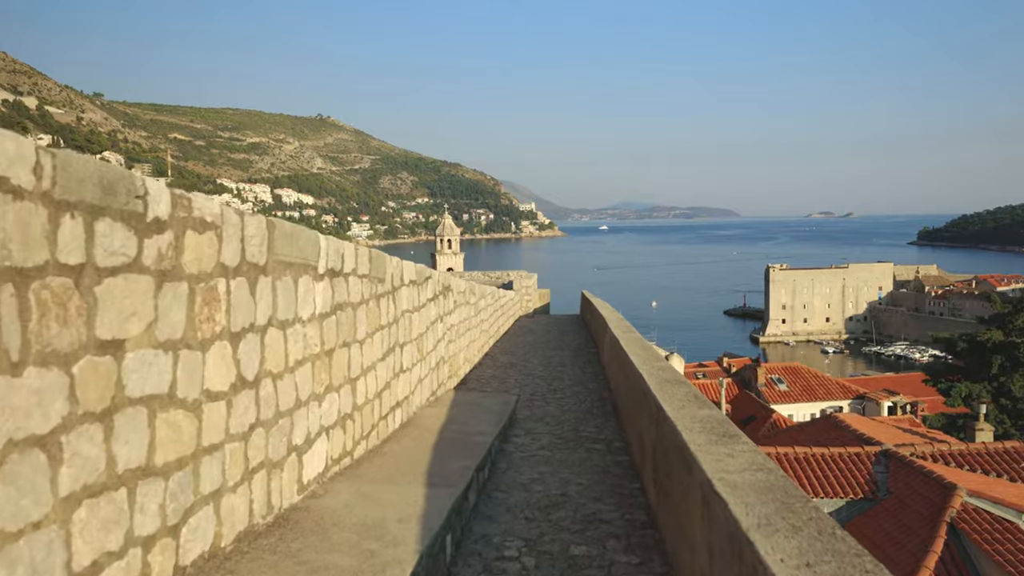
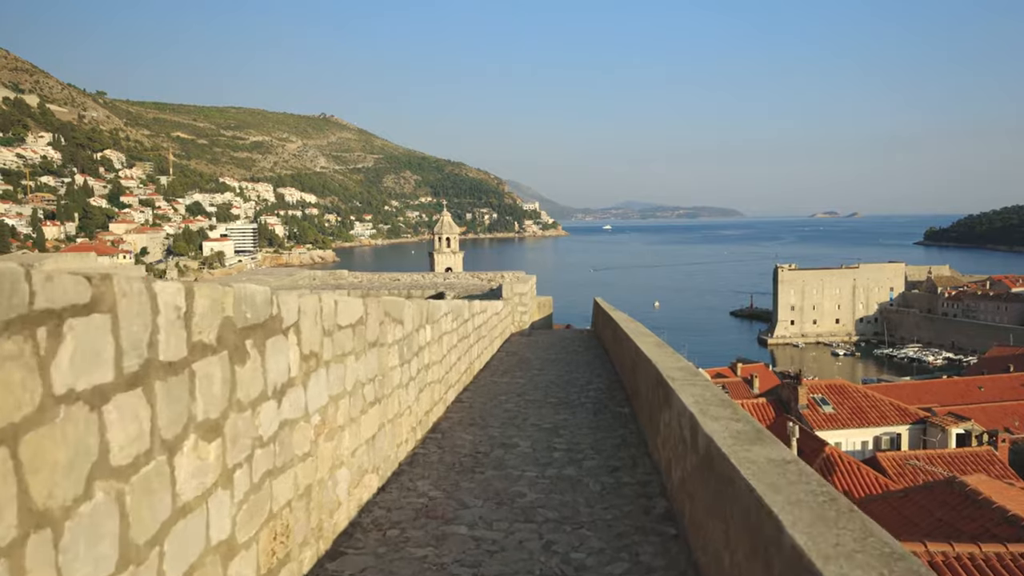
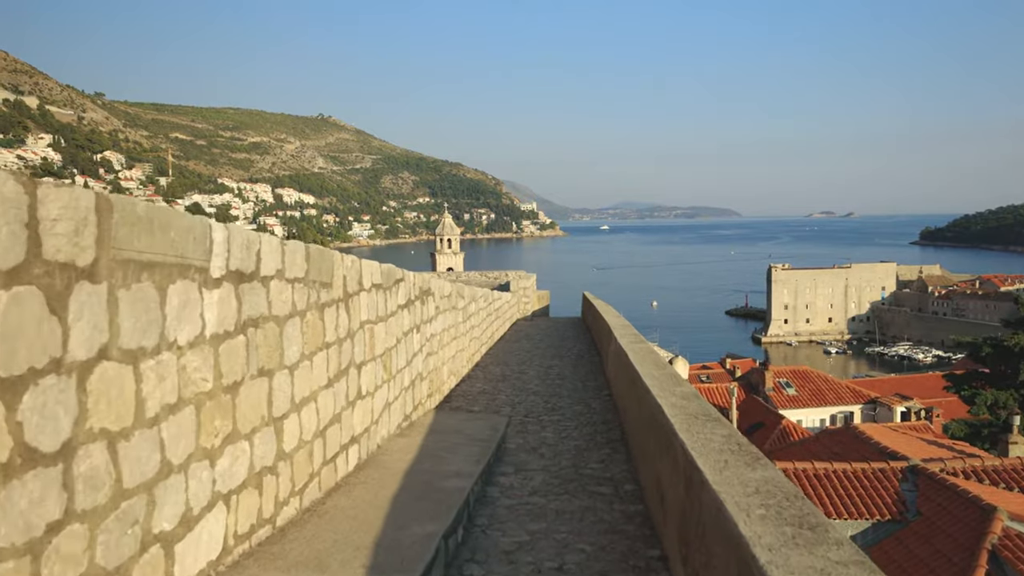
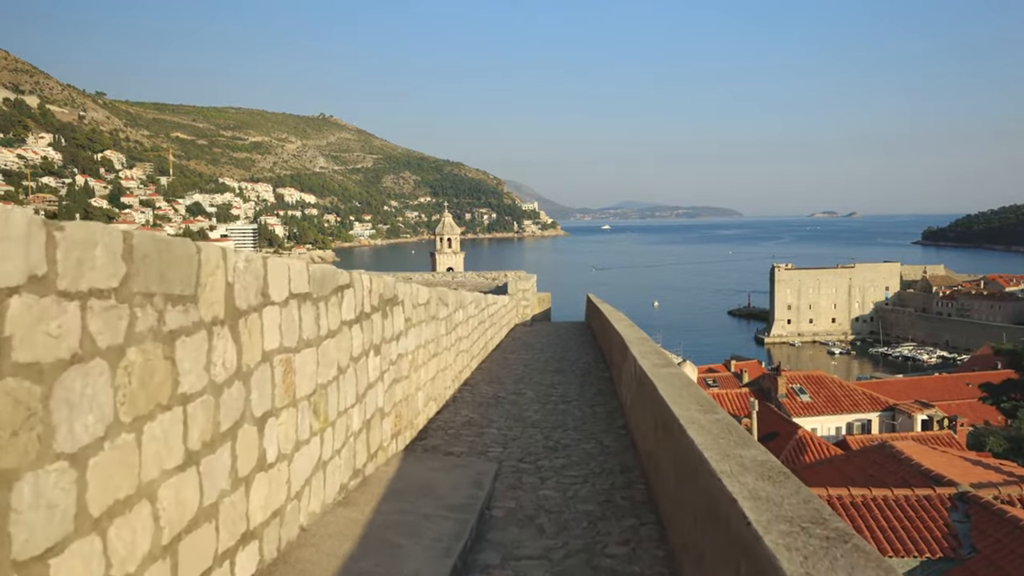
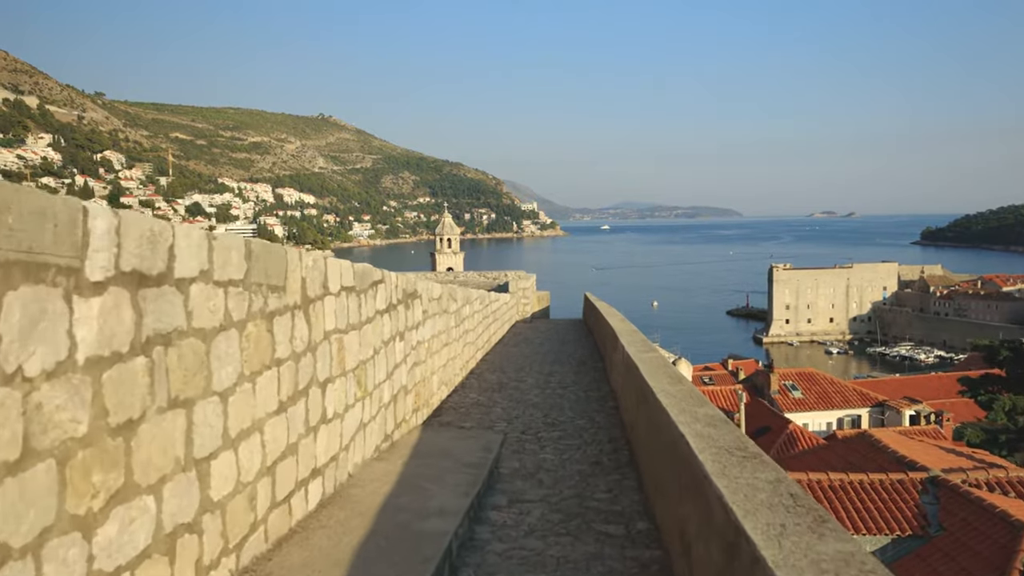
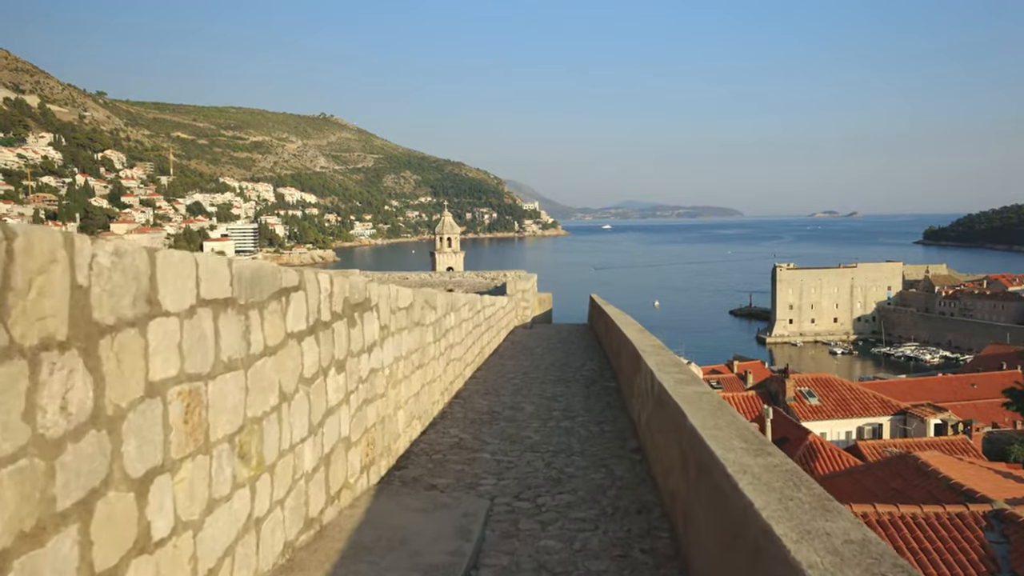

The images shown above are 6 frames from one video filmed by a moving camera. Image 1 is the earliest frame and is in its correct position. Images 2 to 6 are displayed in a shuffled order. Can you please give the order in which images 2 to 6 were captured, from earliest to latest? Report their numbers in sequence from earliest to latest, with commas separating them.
3, 5, 4, 6, 2
